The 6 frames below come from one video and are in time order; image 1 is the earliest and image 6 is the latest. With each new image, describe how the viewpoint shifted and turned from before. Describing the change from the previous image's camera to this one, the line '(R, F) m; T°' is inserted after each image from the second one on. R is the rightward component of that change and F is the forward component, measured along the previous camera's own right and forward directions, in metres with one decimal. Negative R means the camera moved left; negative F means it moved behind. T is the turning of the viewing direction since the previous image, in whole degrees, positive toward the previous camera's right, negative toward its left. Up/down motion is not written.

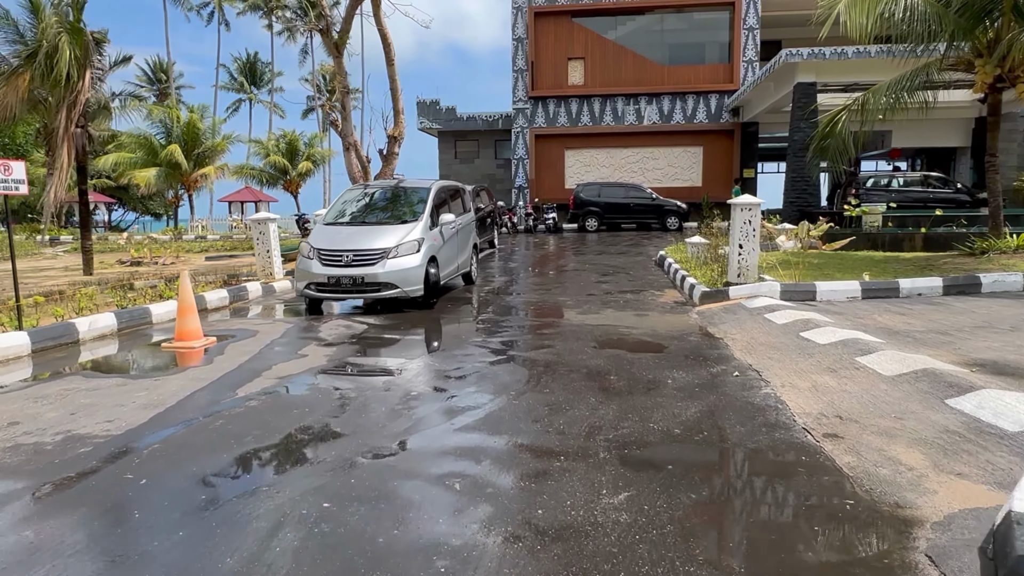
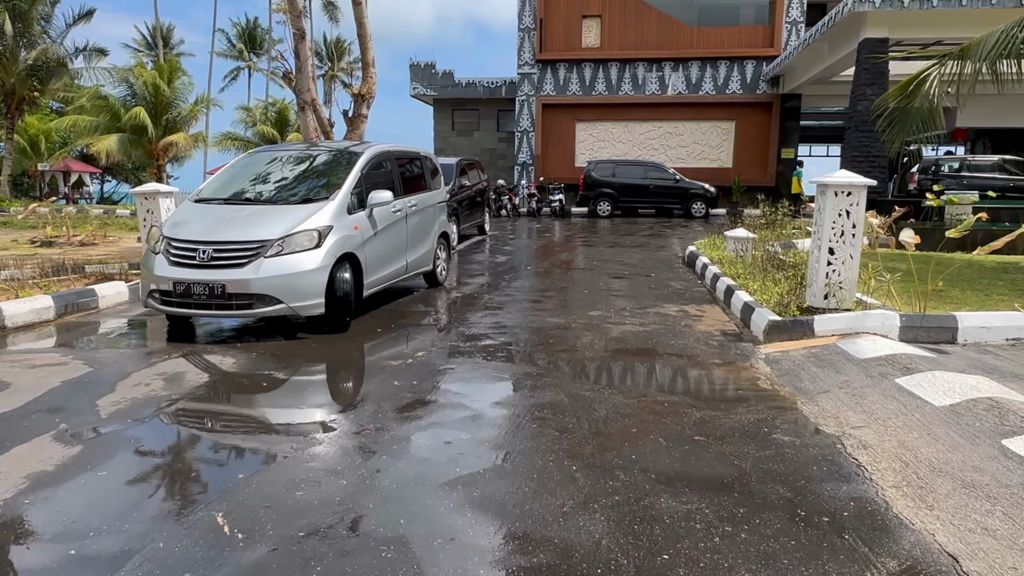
(+0.4, +3.2) m; -1°
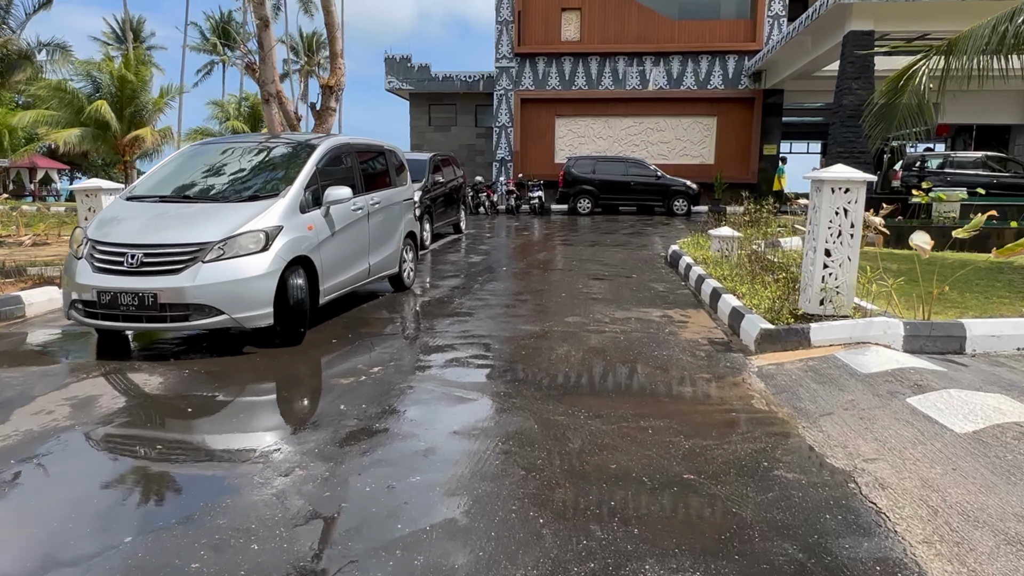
(+0.1, +0.5) m; +2°
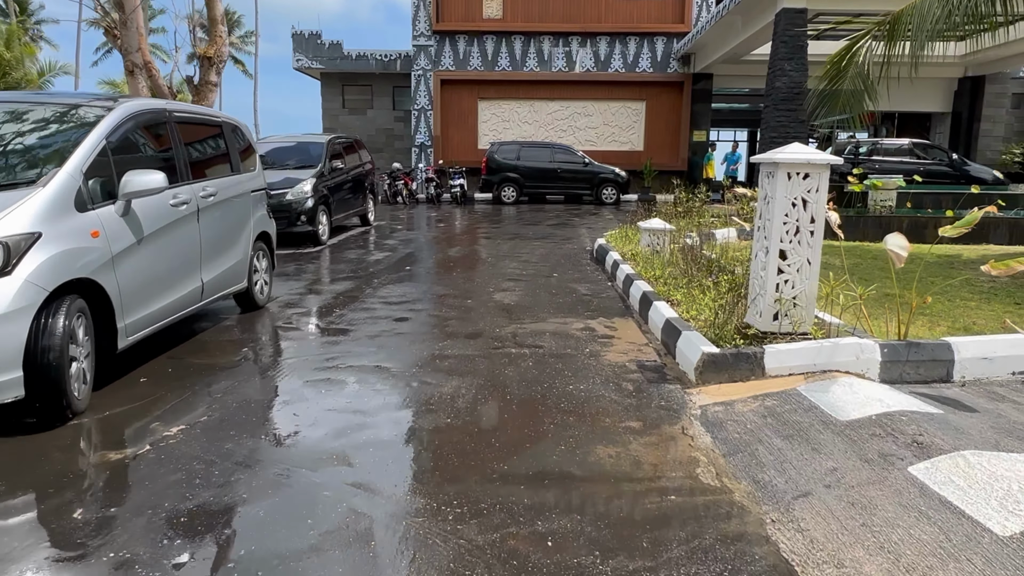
(+0.4, +1.3) m; +5°
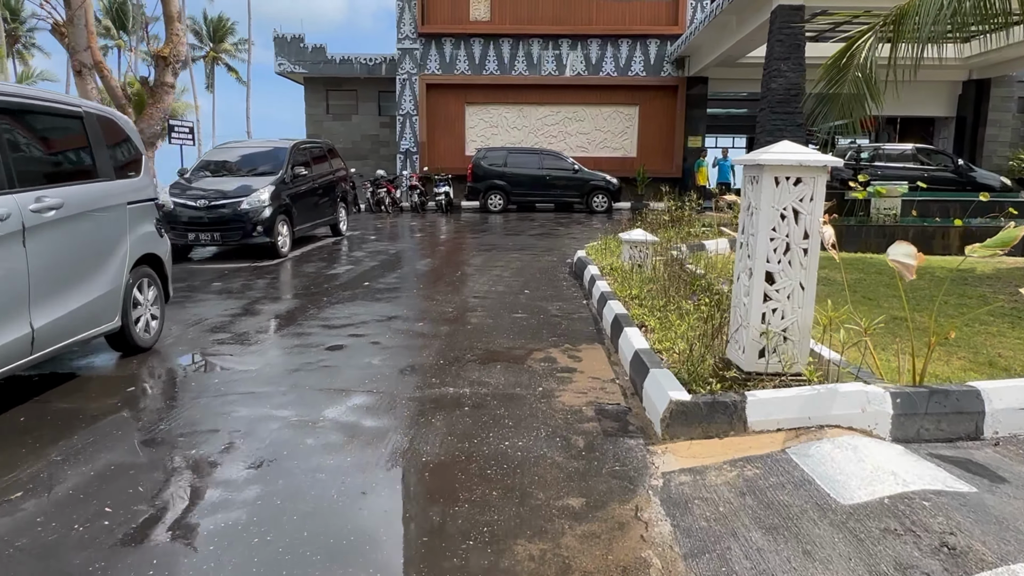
(+0.4, +0.8) m; 0°
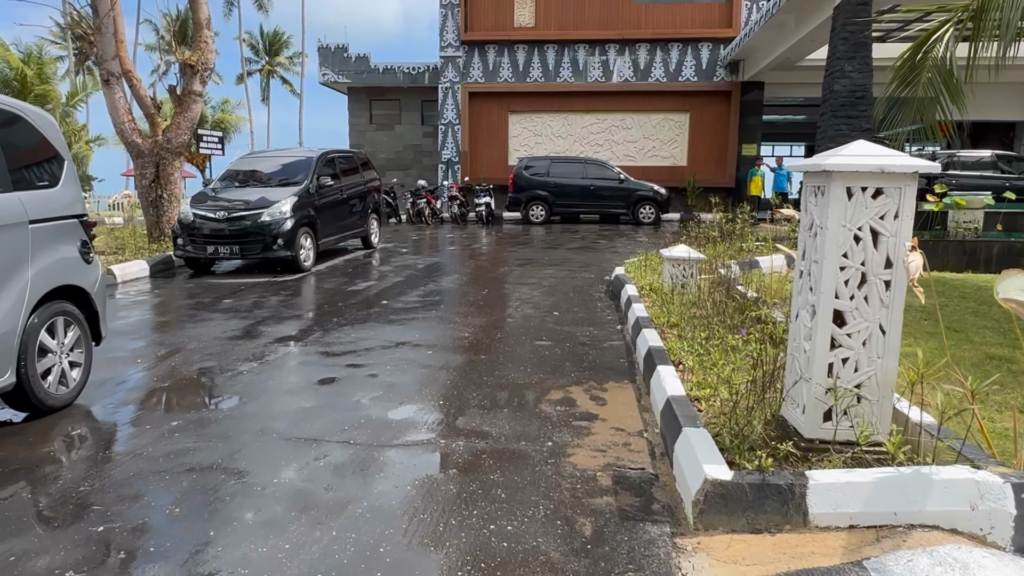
(+0.2, +0.7) m; -4°
